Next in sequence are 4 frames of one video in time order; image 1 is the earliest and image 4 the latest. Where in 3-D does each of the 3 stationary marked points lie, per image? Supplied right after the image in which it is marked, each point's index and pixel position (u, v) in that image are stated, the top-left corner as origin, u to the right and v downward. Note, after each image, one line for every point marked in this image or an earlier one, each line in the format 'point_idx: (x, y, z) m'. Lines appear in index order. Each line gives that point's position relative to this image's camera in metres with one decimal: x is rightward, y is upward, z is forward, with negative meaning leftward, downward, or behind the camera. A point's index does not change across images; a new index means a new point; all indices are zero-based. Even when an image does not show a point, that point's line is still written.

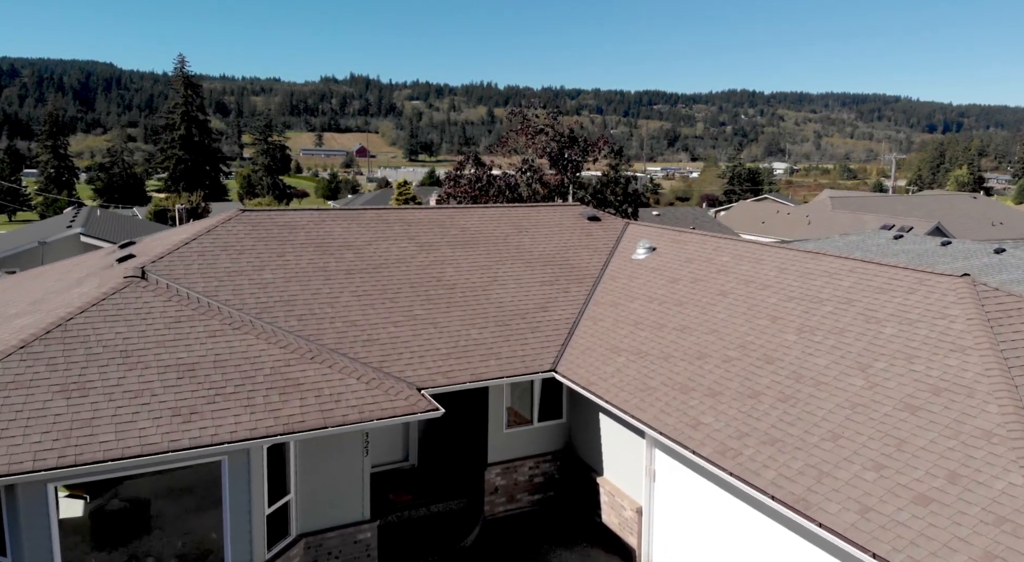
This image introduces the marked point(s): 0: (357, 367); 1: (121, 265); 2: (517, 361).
0: (-1.4, -0.8, +6.9) m
1: (-4.2, +0.2, +8.4) m
2: (0.0, -0.8, +7.6) m
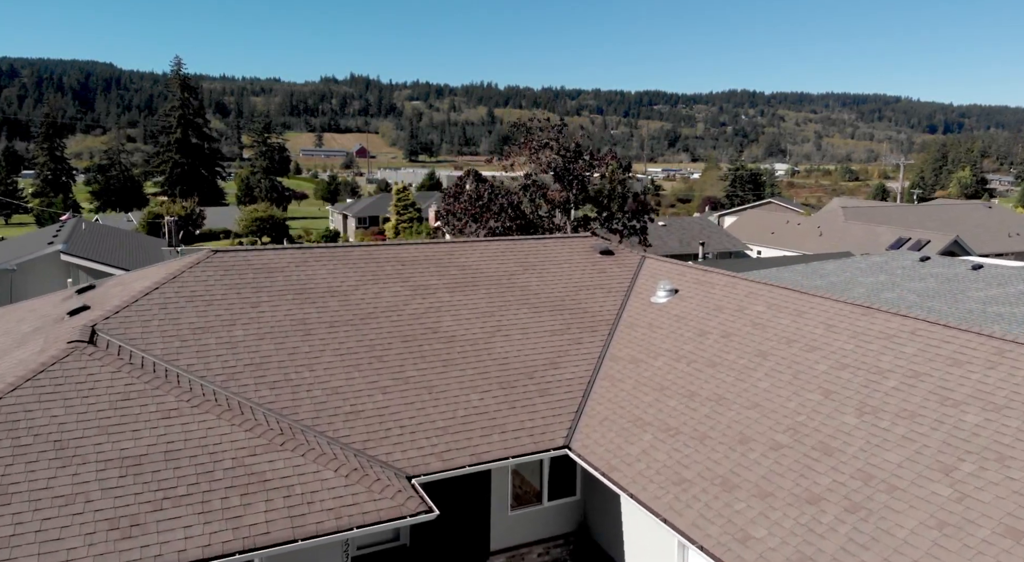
0: (-1.3, -1.3, +5.8) m
1: (-4.2, -0.4, +7.4) m
2: (+0.1, -1.3, +6.6) m
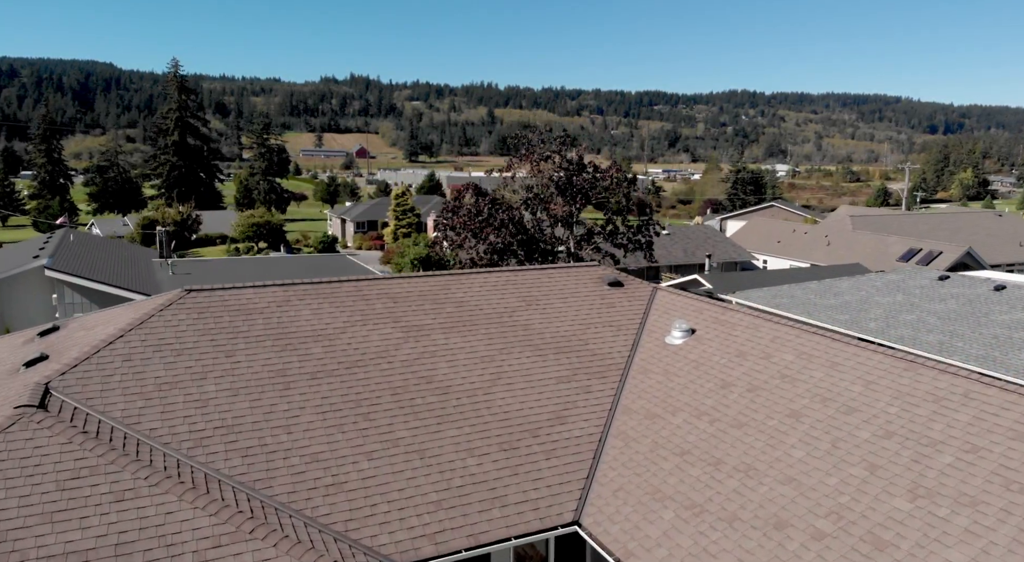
0: (-1.3, -1.7, +5.1) m
1: (-4.1, -0.8, +6.6) m
2: (+0.1, -1.7, +5.9) m
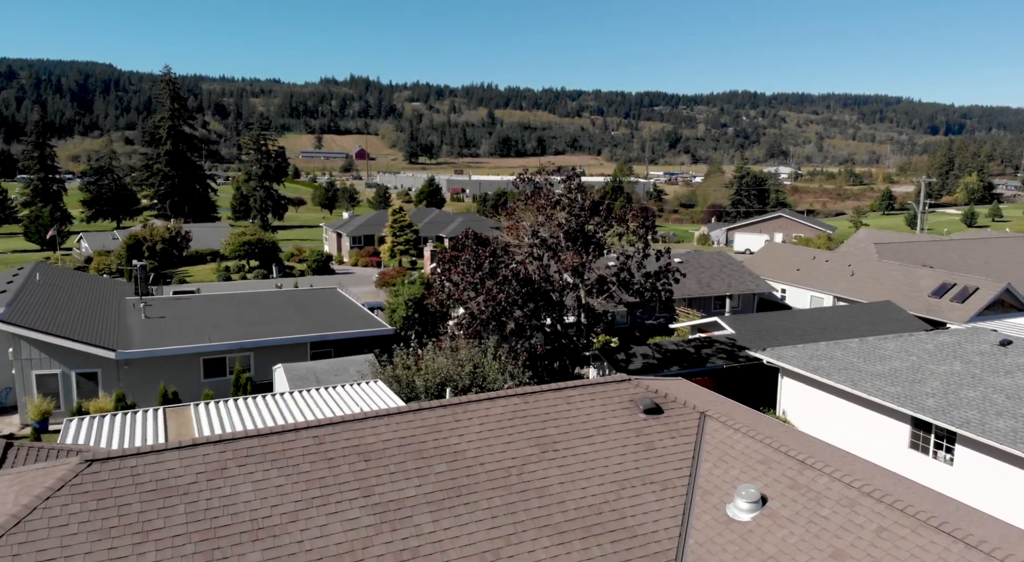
0: (-1.2, -2.9, +3.2) m
1: (-4.0, -2.0, +4.7) m
2: (+0.2, -2.9, +3.9) m
